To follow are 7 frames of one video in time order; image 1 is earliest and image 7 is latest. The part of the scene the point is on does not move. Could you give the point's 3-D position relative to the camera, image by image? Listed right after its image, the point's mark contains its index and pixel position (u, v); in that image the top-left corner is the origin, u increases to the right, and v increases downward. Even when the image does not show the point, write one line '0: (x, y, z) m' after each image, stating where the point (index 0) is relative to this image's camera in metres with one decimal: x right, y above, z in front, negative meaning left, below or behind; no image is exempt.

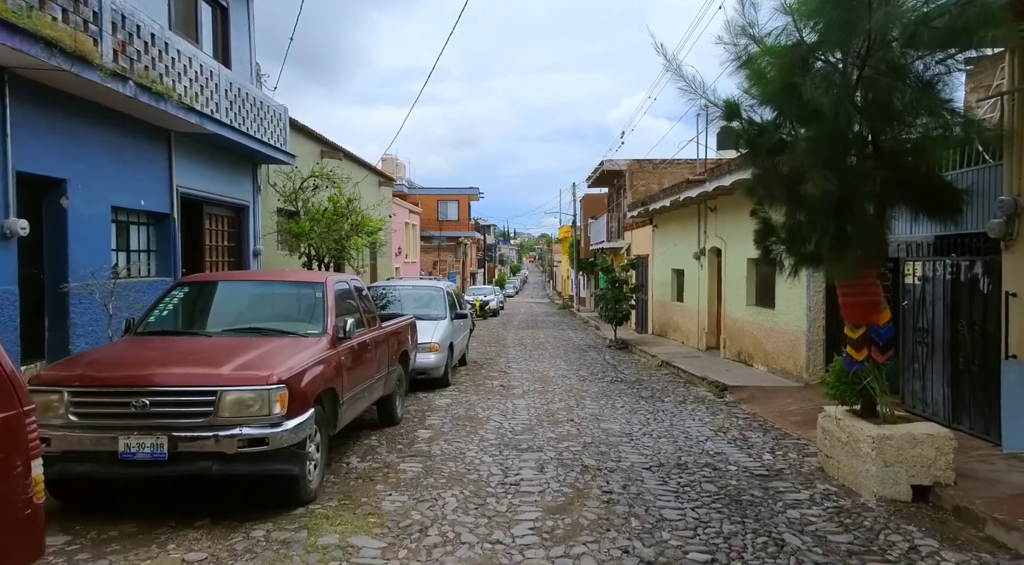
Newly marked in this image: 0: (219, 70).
0: (-4.4, +3.2, +10.9) m
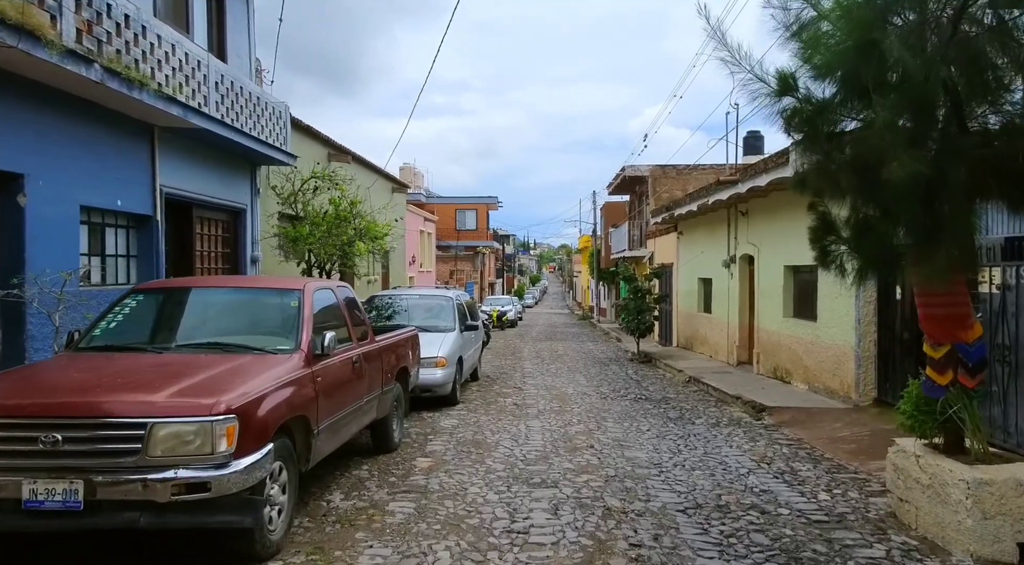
0: (-4.2, +3.1, +10.0) m
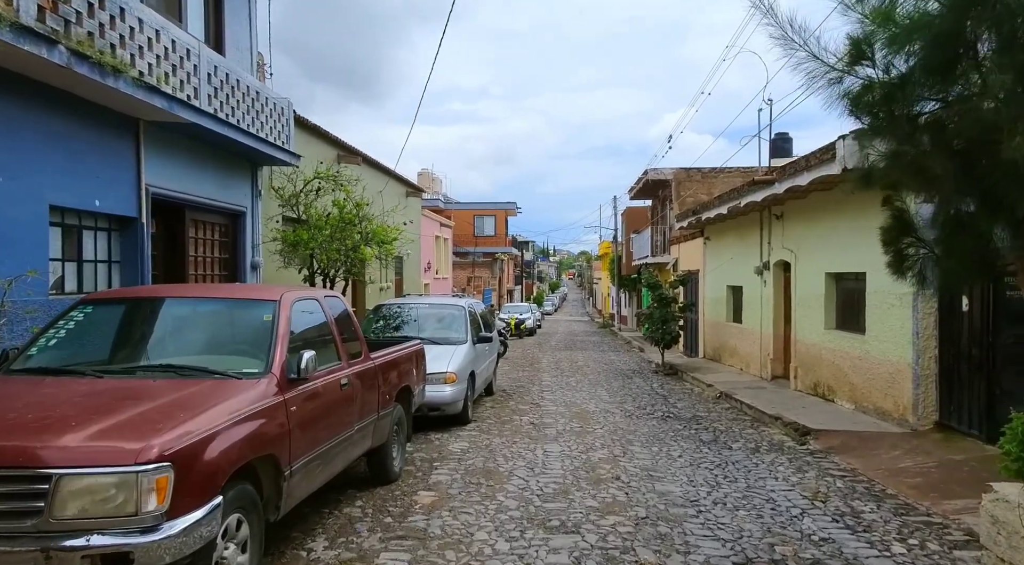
0: (-4.0, +3.0, +9.3) m
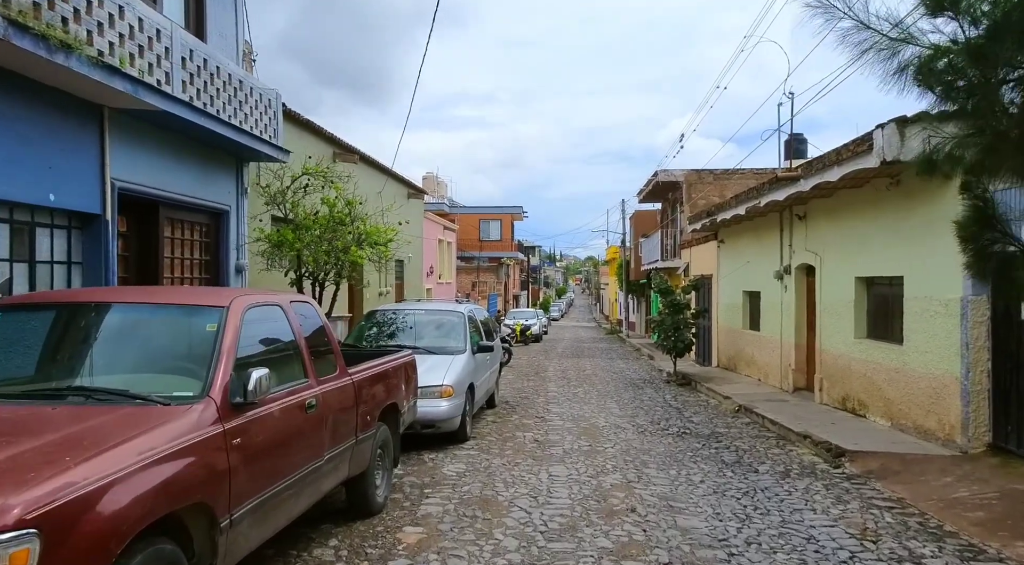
0: (-3.9, +2.9, +8.5) m
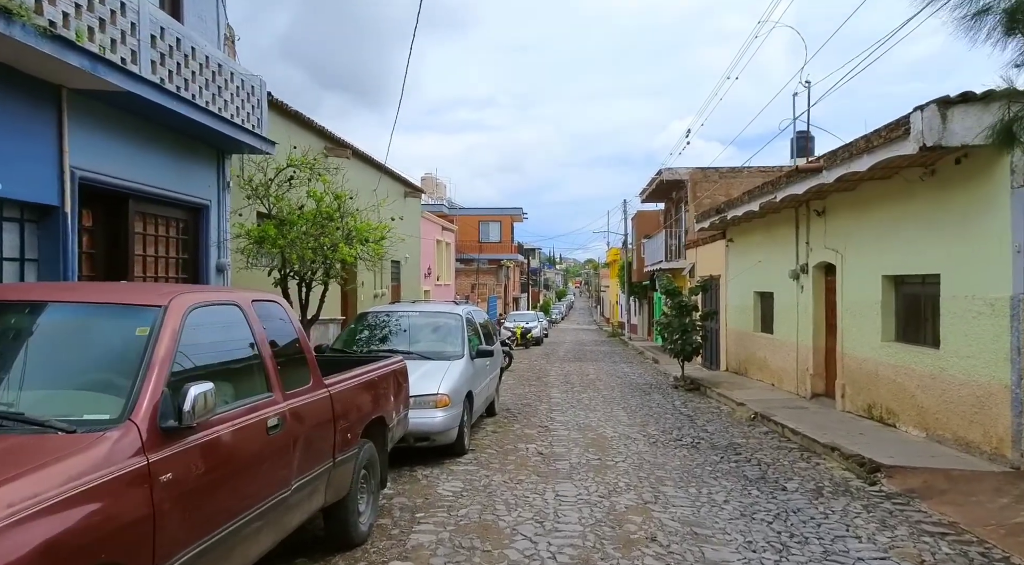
0: (-3.9, +2.9, +7.7) m
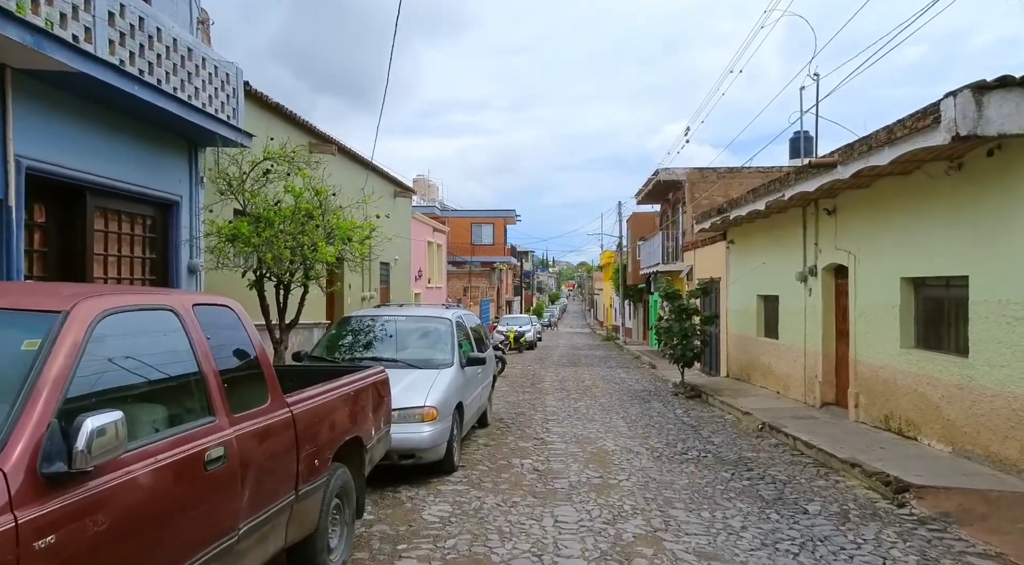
0: (-4.0, +2.9, +7.0) m
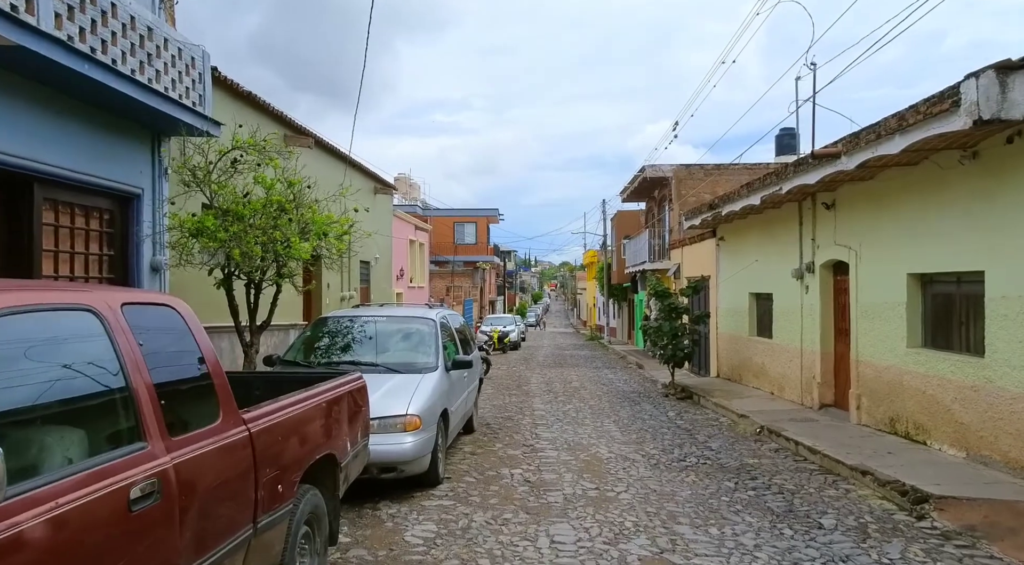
0: (-4.1, +2.9, +6.3) m
